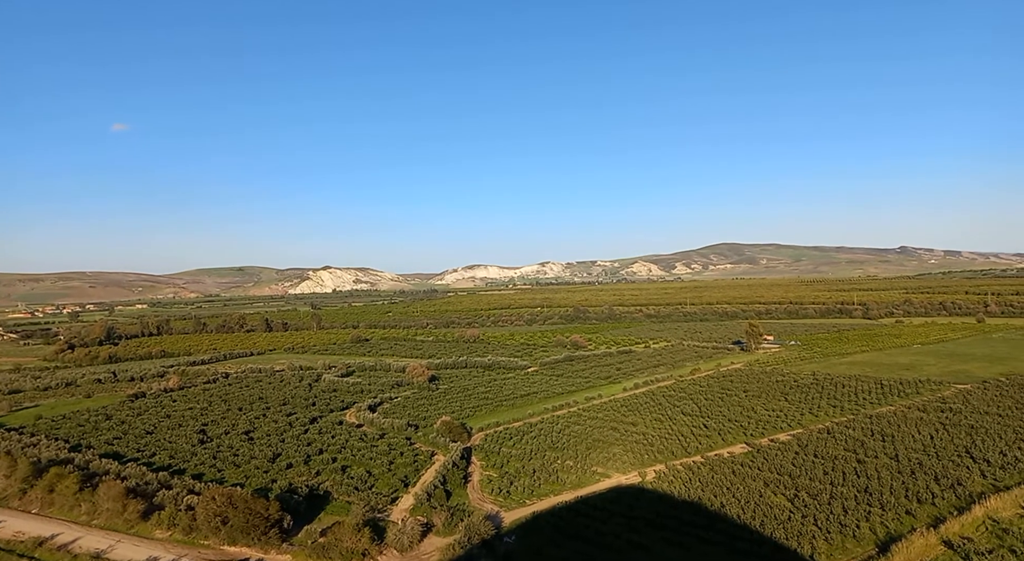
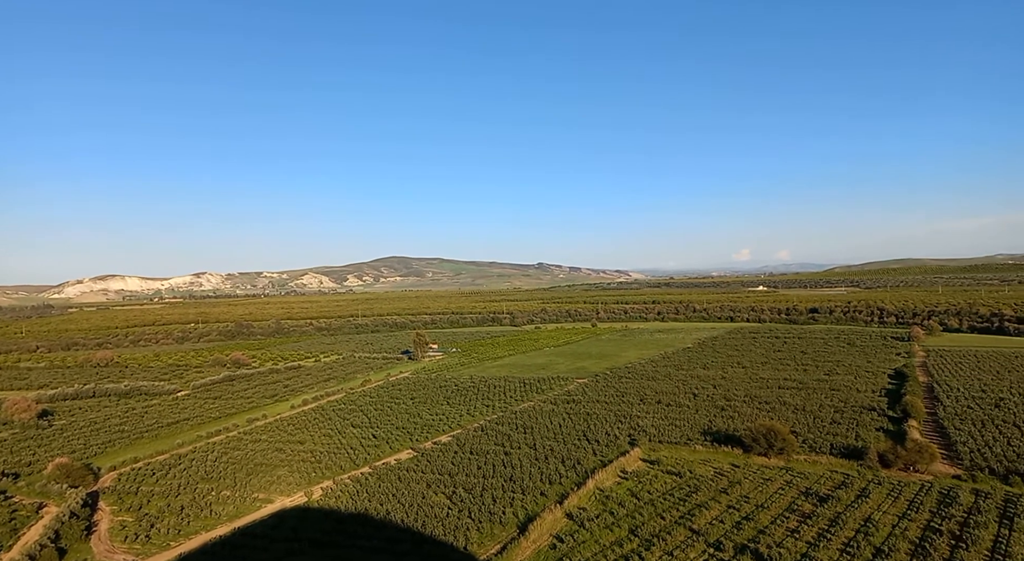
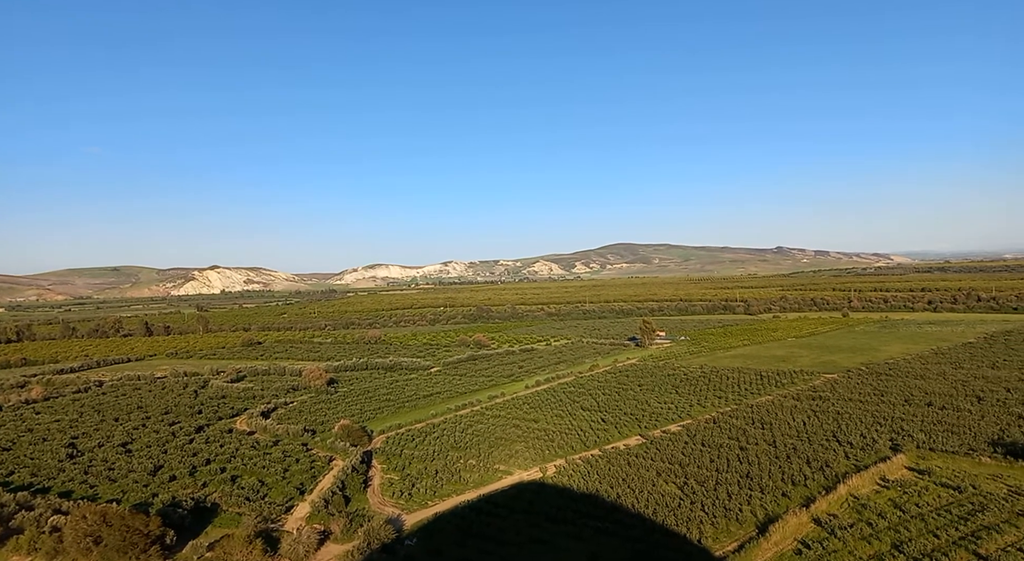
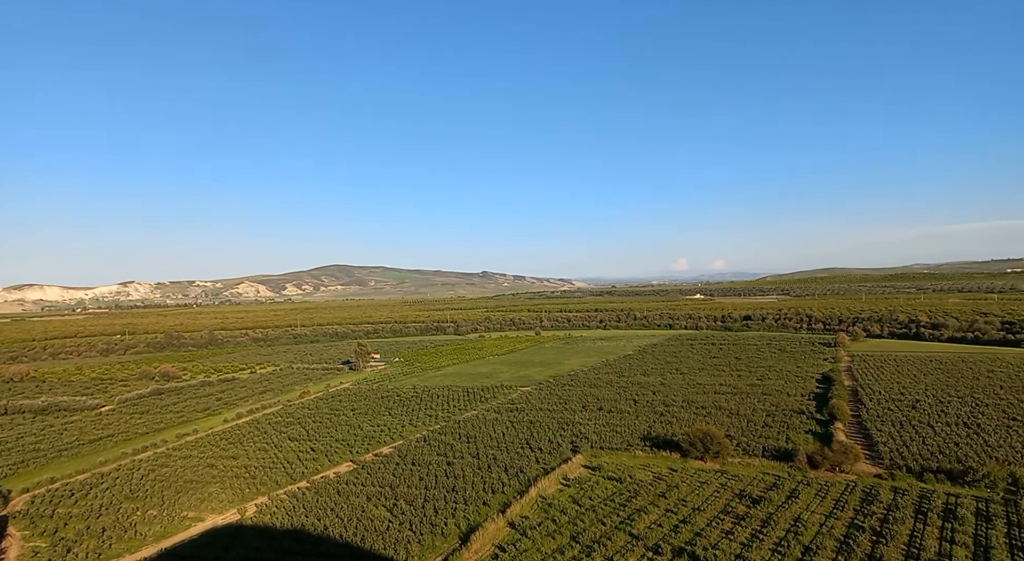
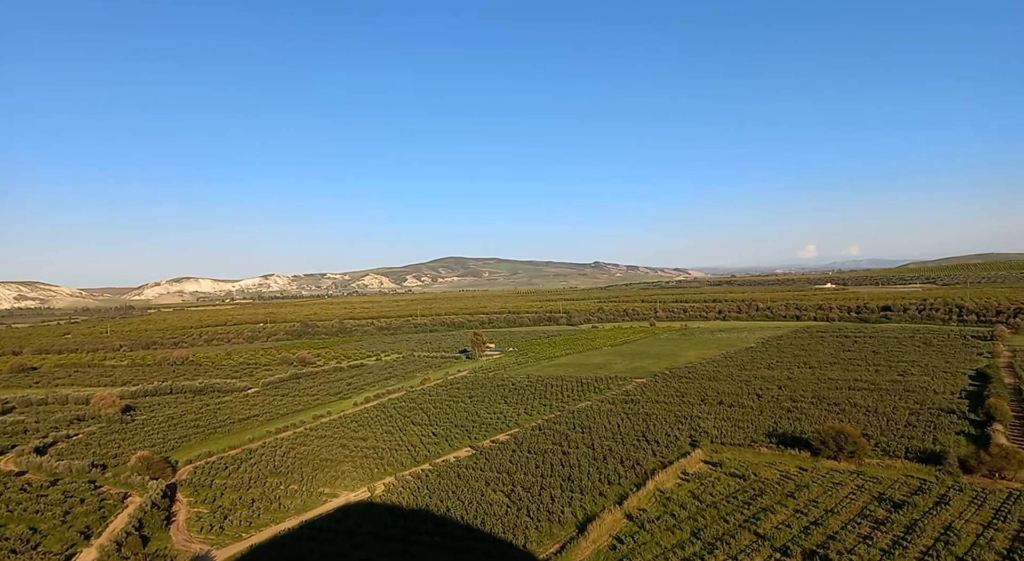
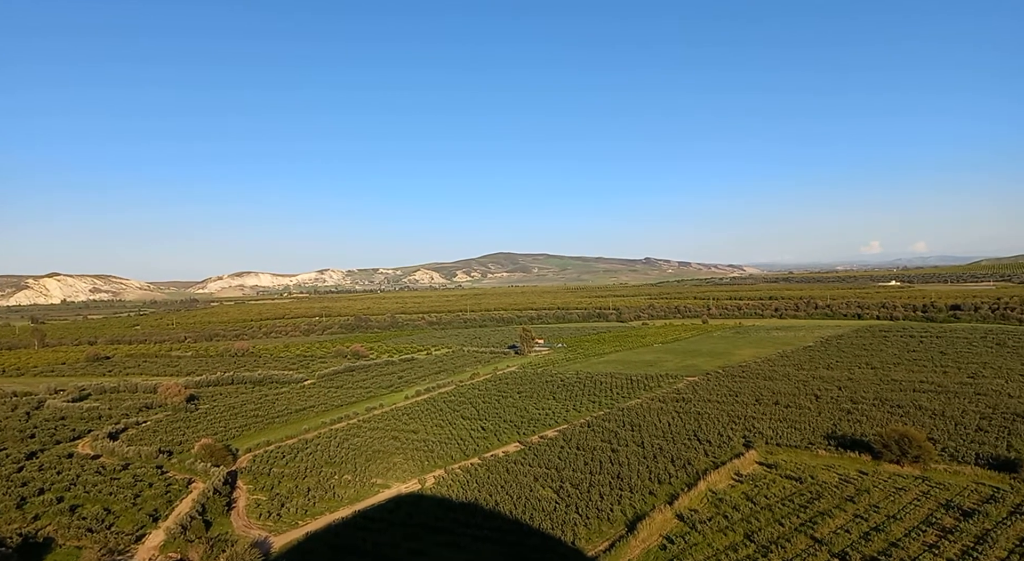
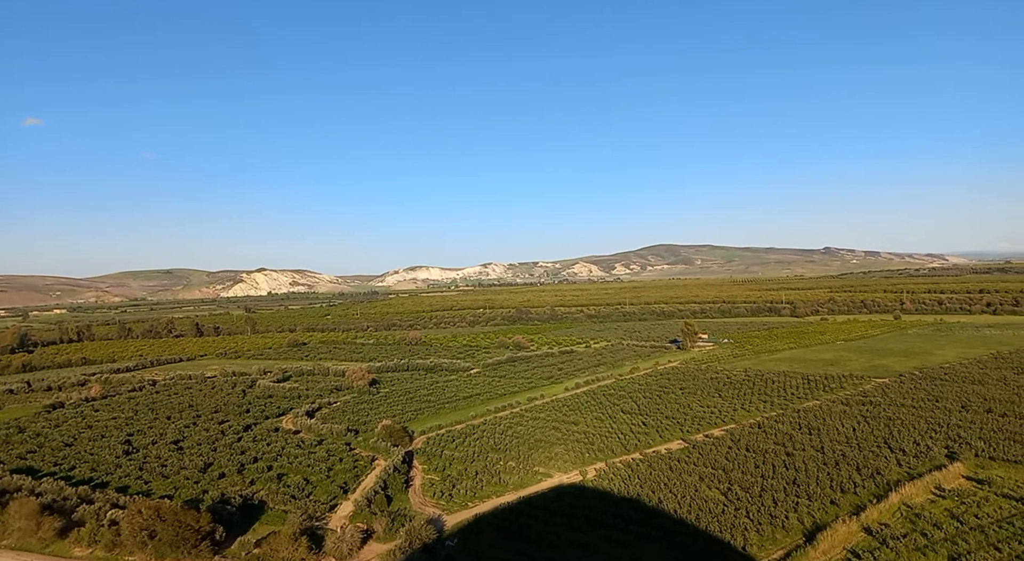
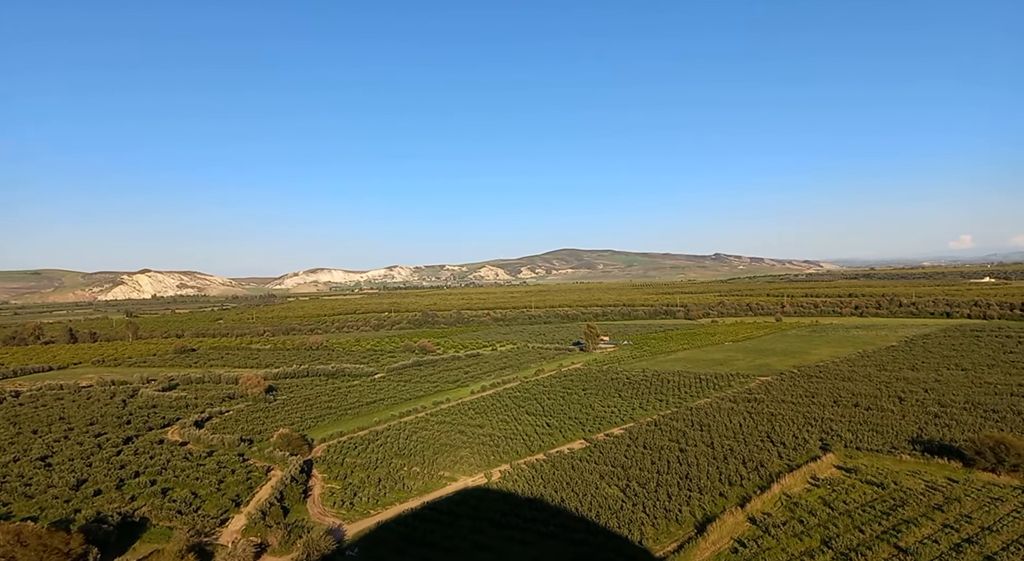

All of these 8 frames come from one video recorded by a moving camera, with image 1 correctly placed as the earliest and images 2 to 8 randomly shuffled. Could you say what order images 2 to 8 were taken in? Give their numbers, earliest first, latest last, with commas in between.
7, 3, 8, 6, 5, 2, 4
